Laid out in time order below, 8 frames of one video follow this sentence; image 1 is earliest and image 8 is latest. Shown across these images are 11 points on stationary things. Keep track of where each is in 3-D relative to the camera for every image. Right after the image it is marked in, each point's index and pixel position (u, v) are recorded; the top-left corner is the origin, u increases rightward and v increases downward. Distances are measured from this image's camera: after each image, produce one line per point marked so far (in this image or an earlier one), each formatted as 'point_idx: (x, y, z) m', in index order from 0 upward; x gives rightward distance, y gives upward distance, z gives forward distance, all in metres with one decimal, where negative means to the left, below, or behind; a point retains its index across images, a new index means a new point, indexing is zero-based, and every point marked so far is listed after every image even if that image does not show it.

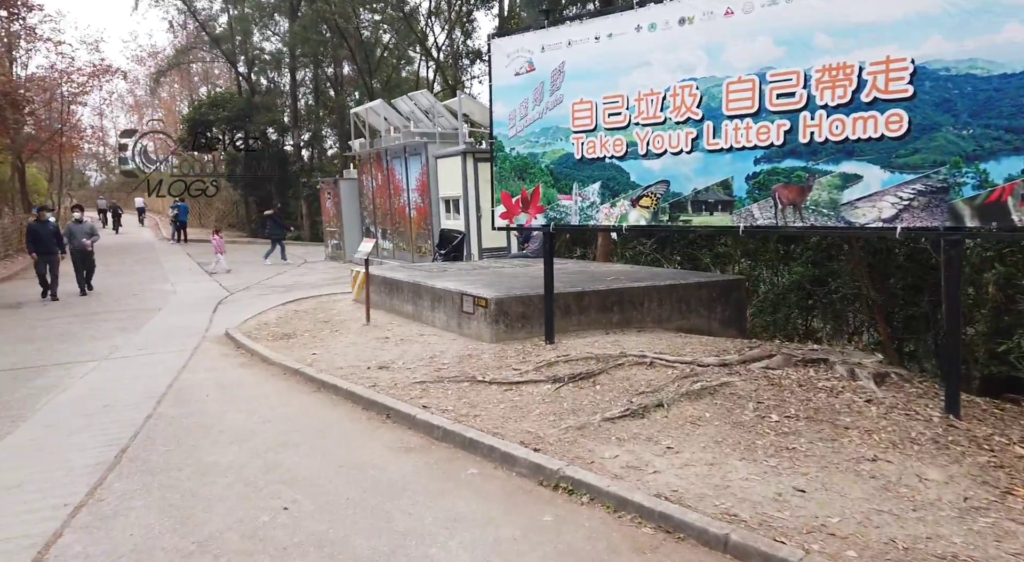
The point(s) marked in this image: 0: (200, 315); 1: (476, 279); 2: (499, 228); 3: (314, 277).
0: (-5.4, -0.6, +14.9) m
1: (-0.5, 0.0, +12.3) m
2: (-0.2, +0.7, +10.5) m
3: (-4.4, +0.1, +19.0) m
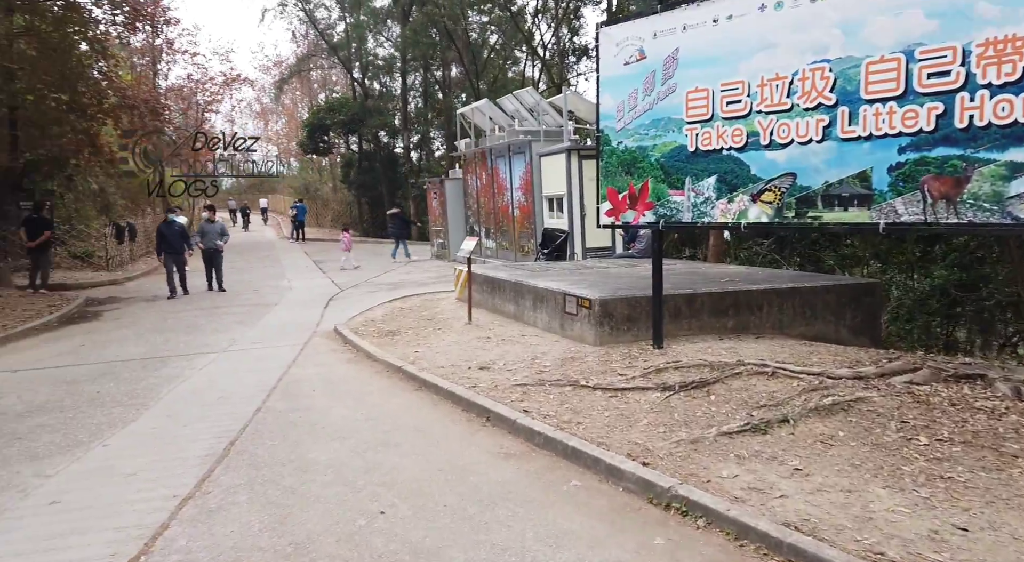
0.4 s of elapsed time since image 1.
0: (-3.6, -0.5, +14.9) m
1: (+1.0, 0.0, +11.8) m
2: (+1.1, +0.7, +10.0) m
3: (-2.1, +0.2, +18.9) m
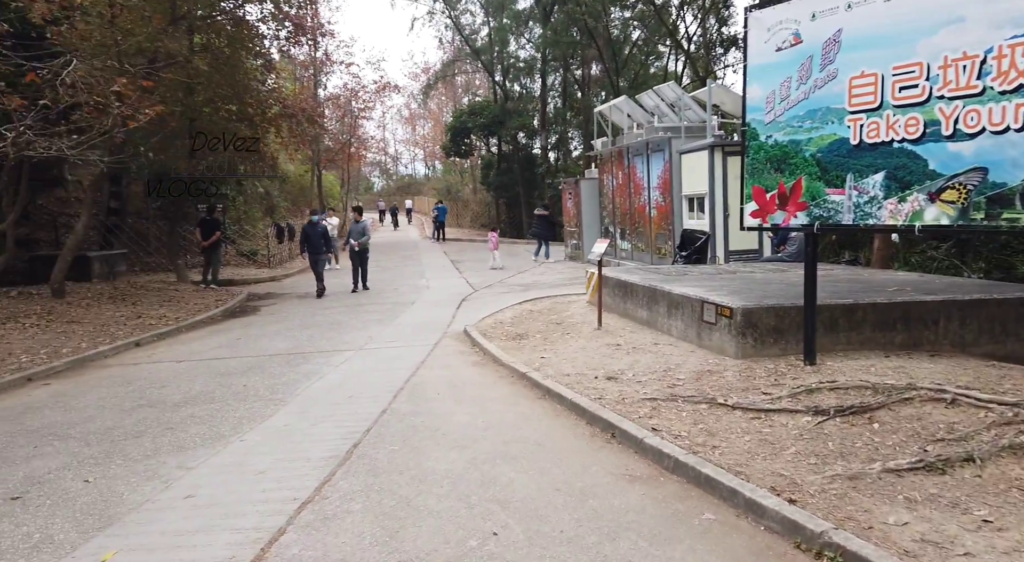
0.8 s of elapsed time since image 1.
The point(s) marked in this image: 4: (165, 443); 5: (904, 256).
0: (-1.2, -0.5, +14.7) m
1: (+2.7, 0.0, +10.9) m
2: (+2.6, +0.6, +9.0) m
3: (+0.9, +0.1, +18.4) m
4: (-3.2, -1.5, +7.6) m
5: (+6.8, +0.4, +14.4) m
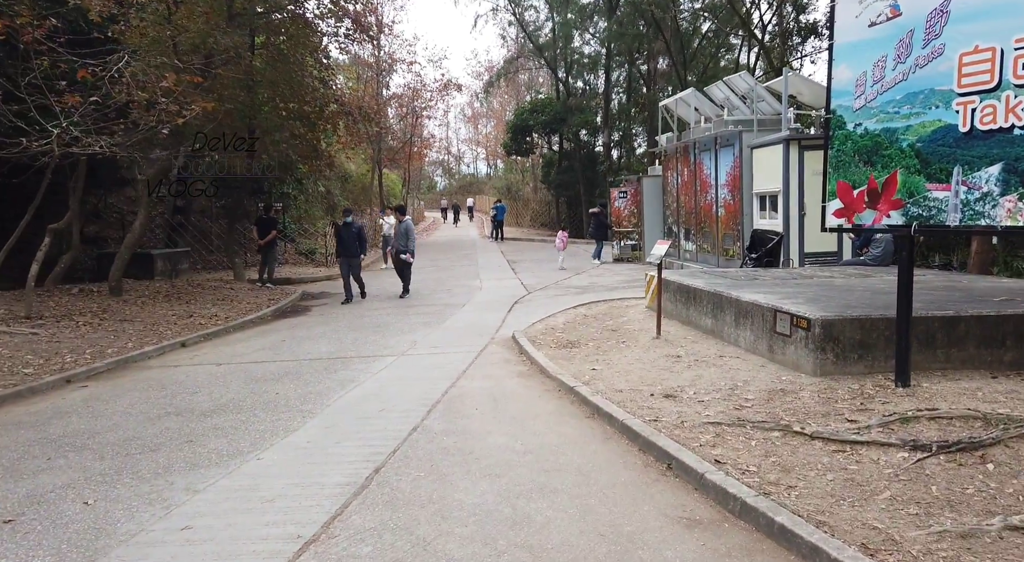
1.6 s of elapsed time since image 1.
0: (-0.3, -0.5, +13.9) m
1: (+3.3, -0.1, +9.8) m
2: (+3.0, +0.5, +8.0) m
3: (+2.1, 0.0, +17.4) m
4: (-2.8, -1.5, +7.0) m
5: (+7.7, +0.3, +13.0) m
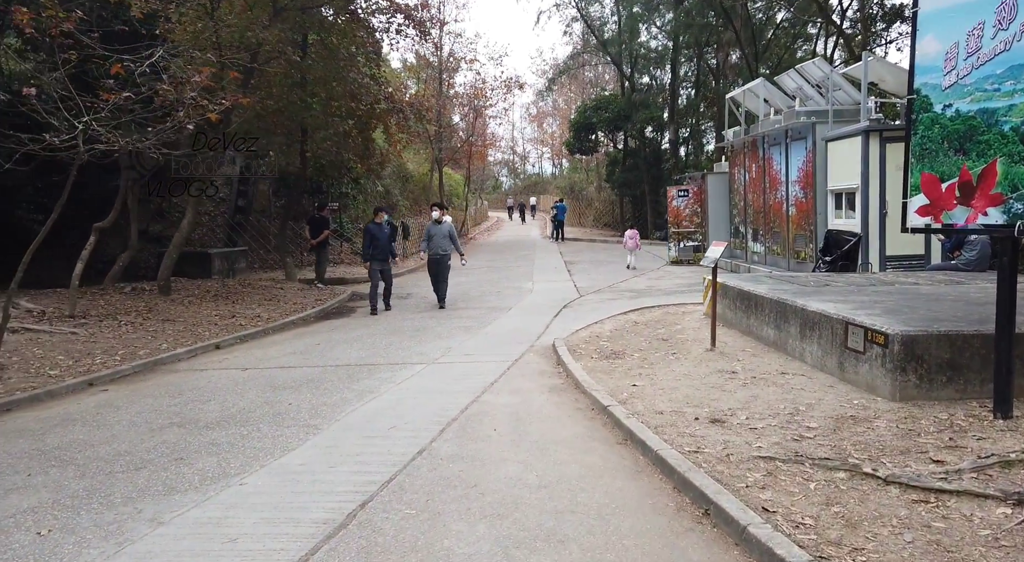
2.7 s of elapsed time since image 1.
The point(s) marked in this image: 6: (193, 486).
0: (+0.4, -0.6, +13.0) m
1: (+3.7, -0.2, +8.6) m
2: (+3.2, +0.5, +6.8) m
3: (+3.1, 0.0, +16.3) m
4: (-2.7, -1.5, +6.3) m
5: (+8.3, +0.2, +11.4) m
6: (-2.3, -1.5, +6.1) m
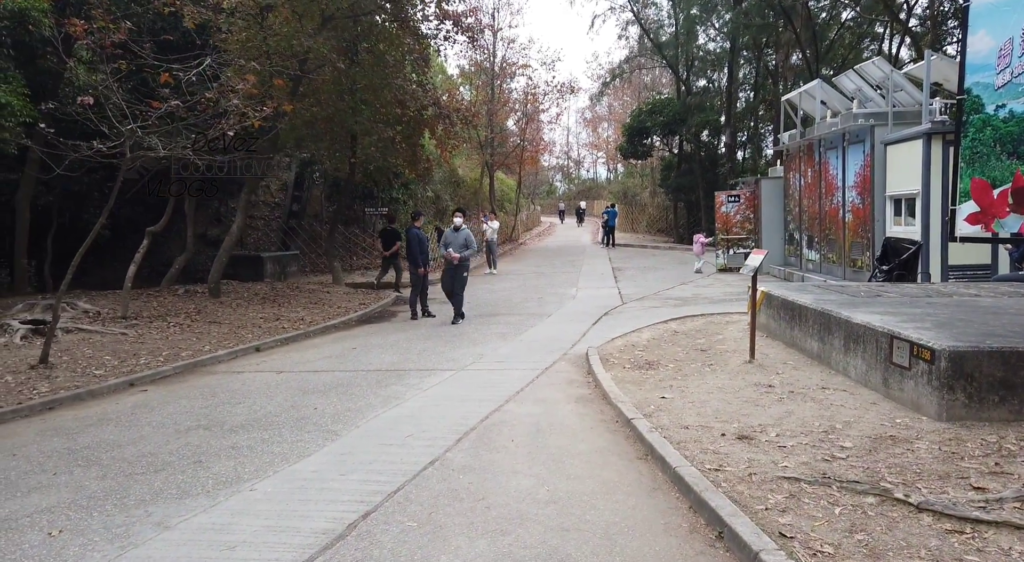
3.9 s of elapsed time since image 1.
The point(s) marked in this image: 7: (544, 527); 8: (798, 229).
0: (+1.0, -0.7, +12.7) m
1: (+4.0, -0.3, +8.1) m
2: (+3.4, +0.4, +6.3) m
3: (+4.0, -0.2, +15.8) m
4: (-2.5, -1.5, +6.3) m
5: (+8.8, +0.1, +10.6) m
6: (-2.2, -1.5, +6.0) m
7: (+0.2, -1.5, +4.9) m
8: (+6.0, +1.1, +17.5) m
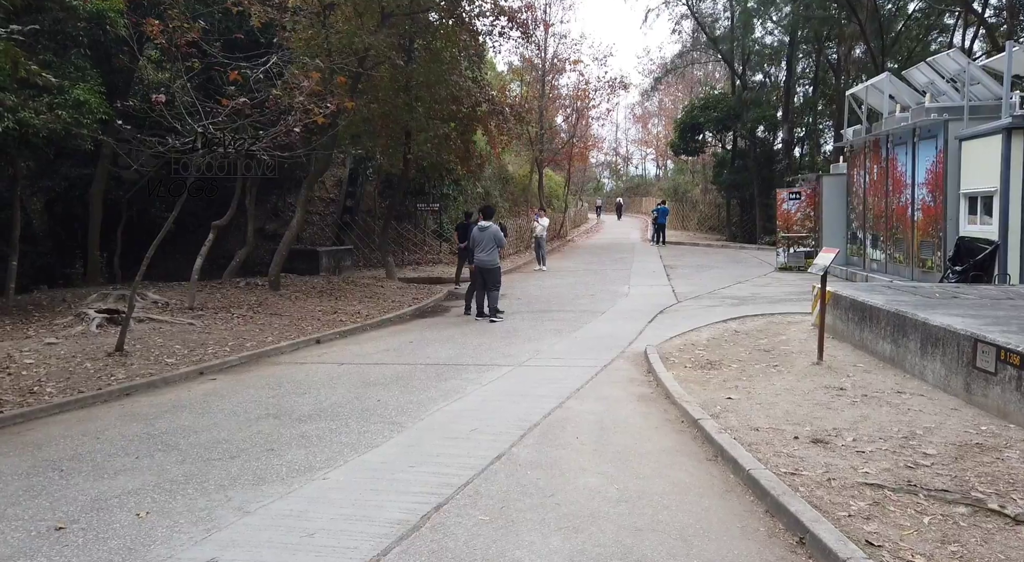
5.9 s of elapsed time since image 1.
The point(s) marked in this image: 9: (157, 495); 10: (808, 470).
0: (+1.8, -0.6, +12.6) m
1: (+4.6, -0.3, +7.8) m
2: (+3.9, +0.4, +6.0) m
3: (+5.0, -0.2, +15.5) m
4: (-2.1, -1.5, +6.3) m
5: (+9.5, 0.0, +10.0) m
6: (-1.8, -1.5, +6.1) m
7: (+0.6, -1.4, +4.8) m
8: (+7.1, +1.1, +17.0) m
9: (-2.5, -1.5, +5.7) m
10: (+1.9, -1.2, +5.4) m
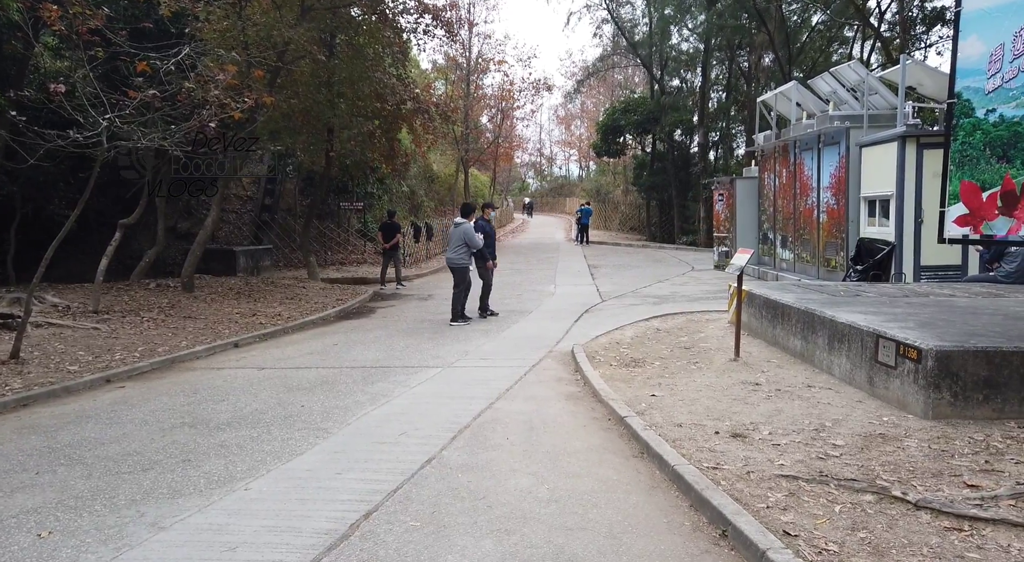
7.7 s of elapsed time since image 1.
0: (+0.7, -0.6, +12.8) m
1: (+3.9, -0.3, +8.2) m
2: (+3.4, +0.4, +6.5) m
3: (+3.6, -0.1, +16.0) m
4: (-2.6, -1.5, +6.2) m
5: (+8.6, 0.0, +10.9) m
6: (-2.3, -1.5, +6.0) m
7: (+0.2, -1.5, +4.9) m
8: (+5.5, +1.1, +17.7) m
9: (-3.0, -1.5, +5.6) m
10: (+1.4, -1.2, +5.6) m
